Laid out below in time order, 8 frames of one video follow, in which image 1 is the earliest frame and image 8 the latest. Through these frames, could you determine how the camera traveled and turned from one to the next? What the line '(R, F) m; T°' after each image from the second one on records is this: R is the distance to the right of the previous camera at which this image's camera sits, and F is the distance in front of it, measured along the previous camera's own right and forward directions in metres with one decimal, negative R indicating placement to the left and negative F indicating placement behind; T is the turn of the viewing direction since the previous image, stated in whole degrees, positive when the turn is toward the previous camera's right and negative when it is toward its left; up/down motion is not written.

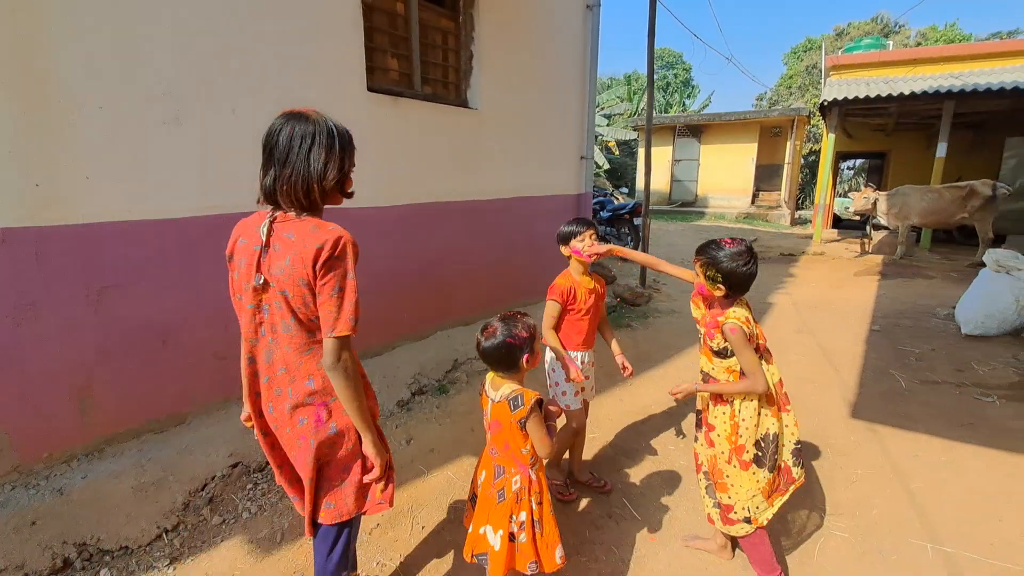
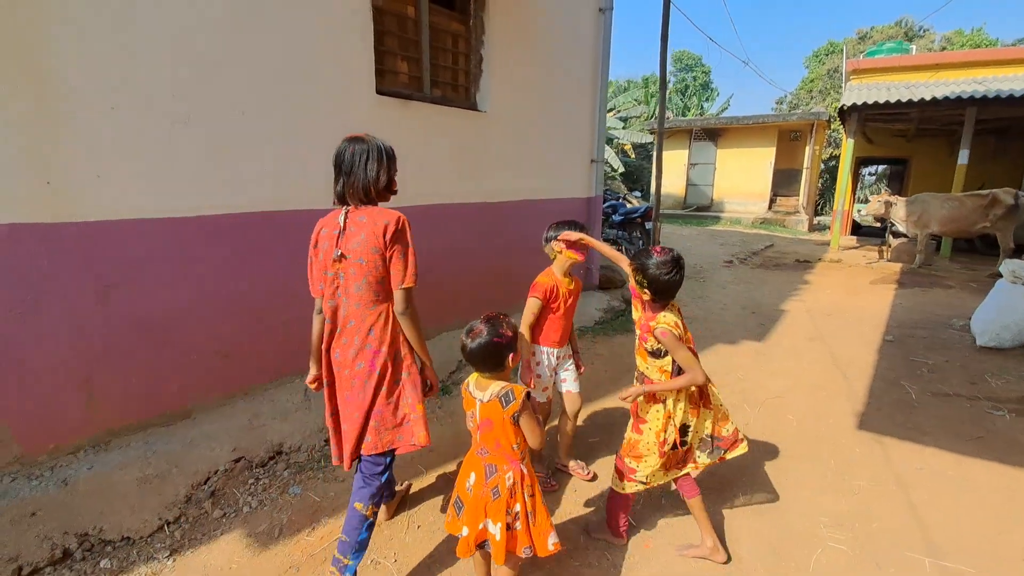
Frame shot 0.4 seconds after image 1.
(+0.1, 0.0) m; -2°
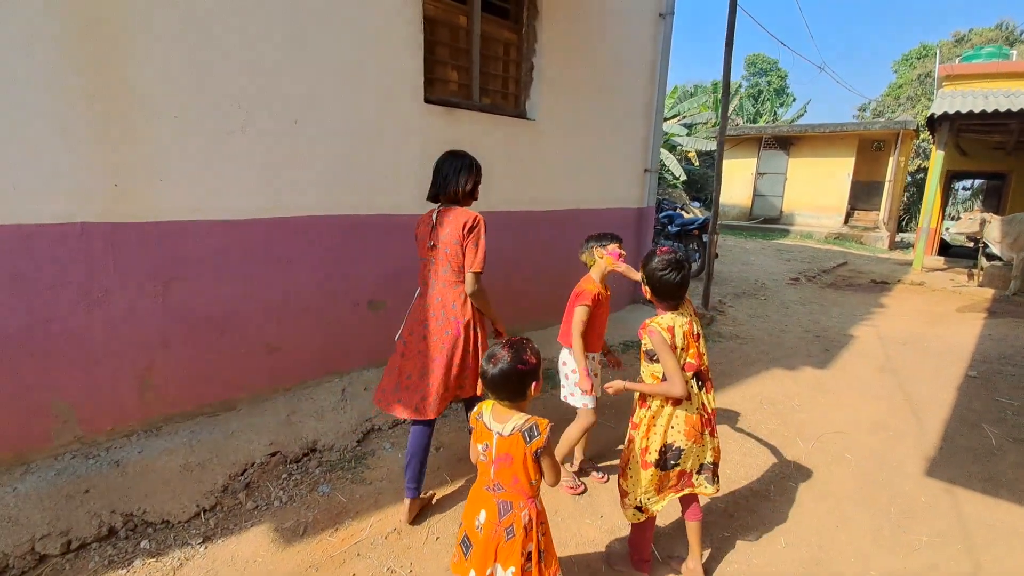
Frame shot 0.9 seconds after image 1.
(+0.1, 0.0) m; -6°
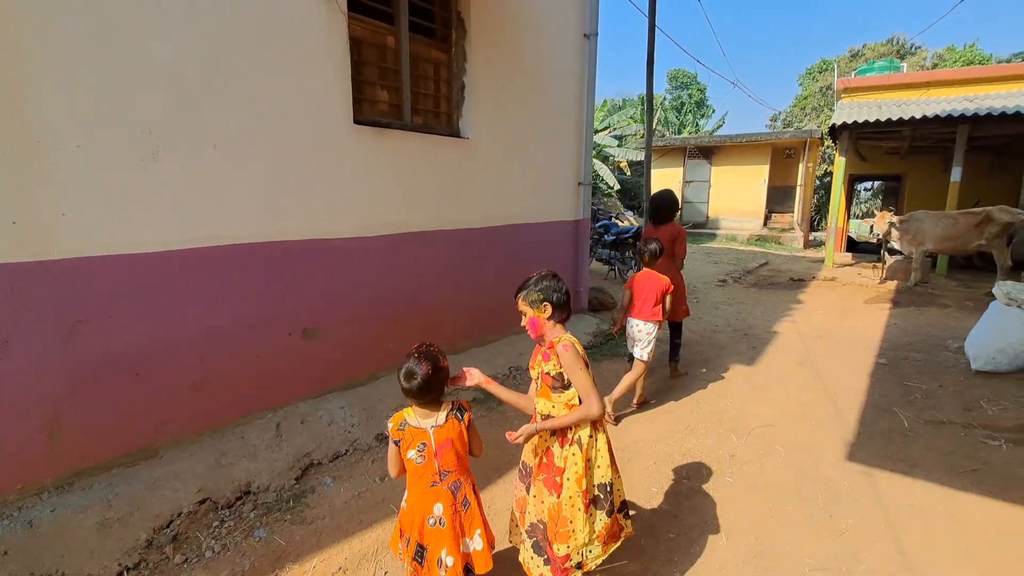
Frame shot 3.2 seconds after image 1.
(0.0, 0.0) m; +6°
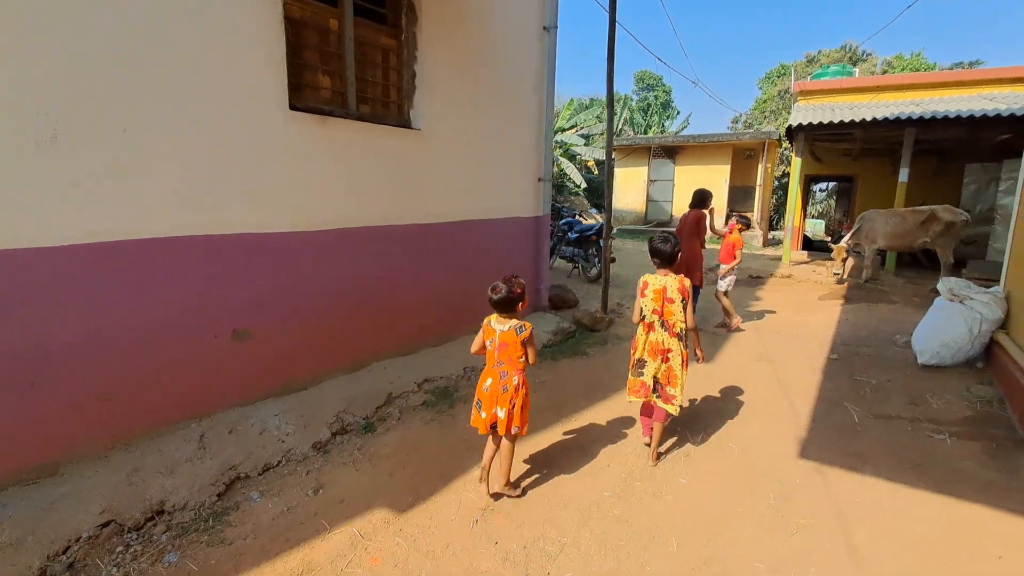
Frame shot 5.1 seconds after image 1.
(+0.1, +0.1) m; +3°
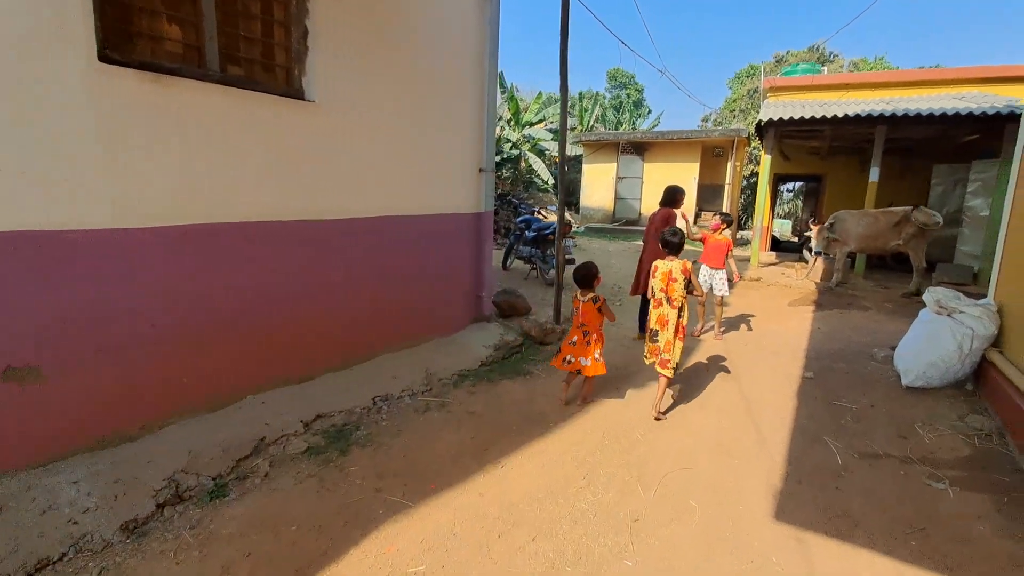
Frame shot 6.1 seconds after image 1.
(+0.3, +0.7) m; +3°
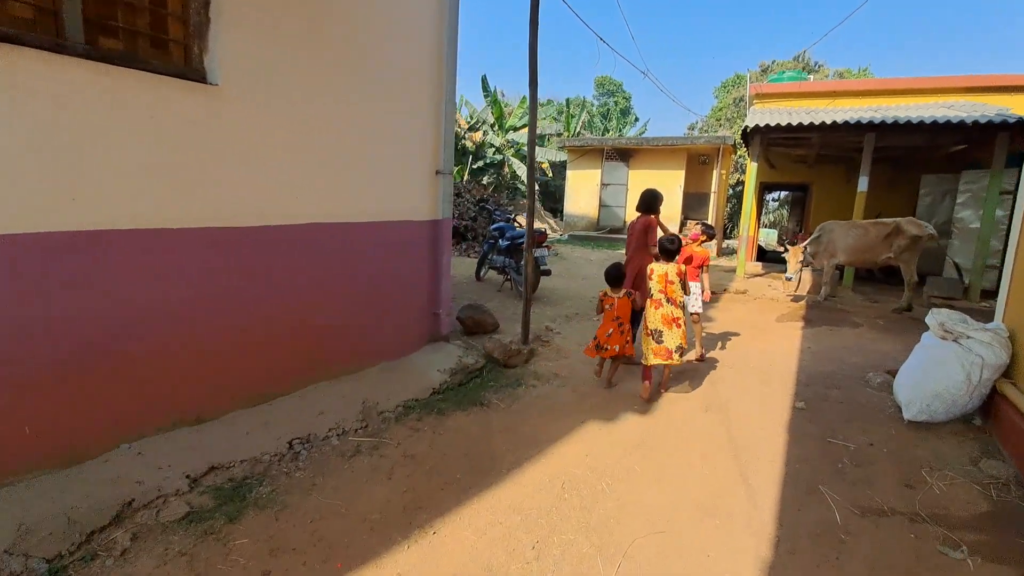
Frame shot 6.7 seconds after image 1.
(+0.2, +0.5) m; +1°
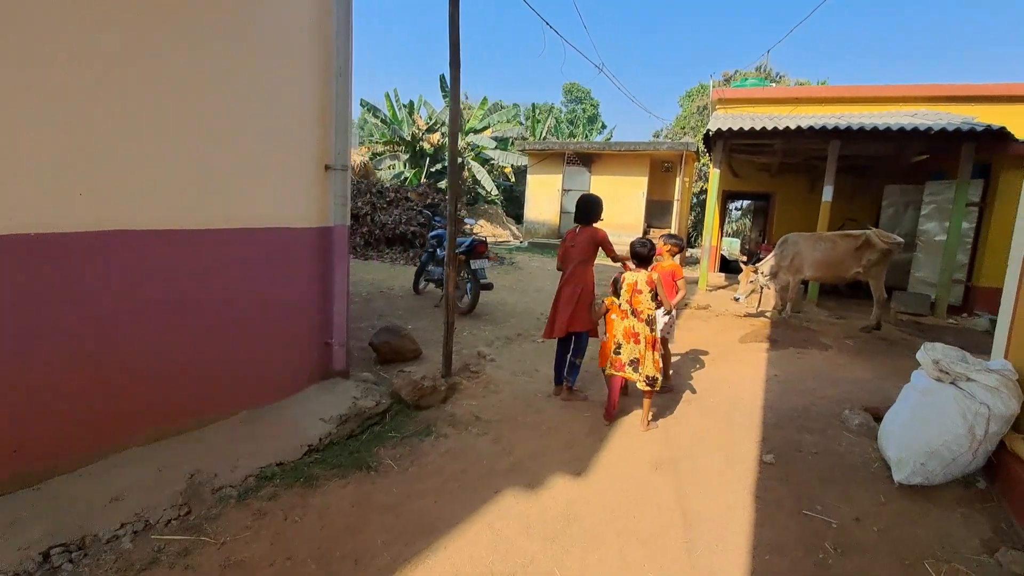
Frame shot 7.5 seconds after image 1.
(+0.4, +0.8) m; +3°
